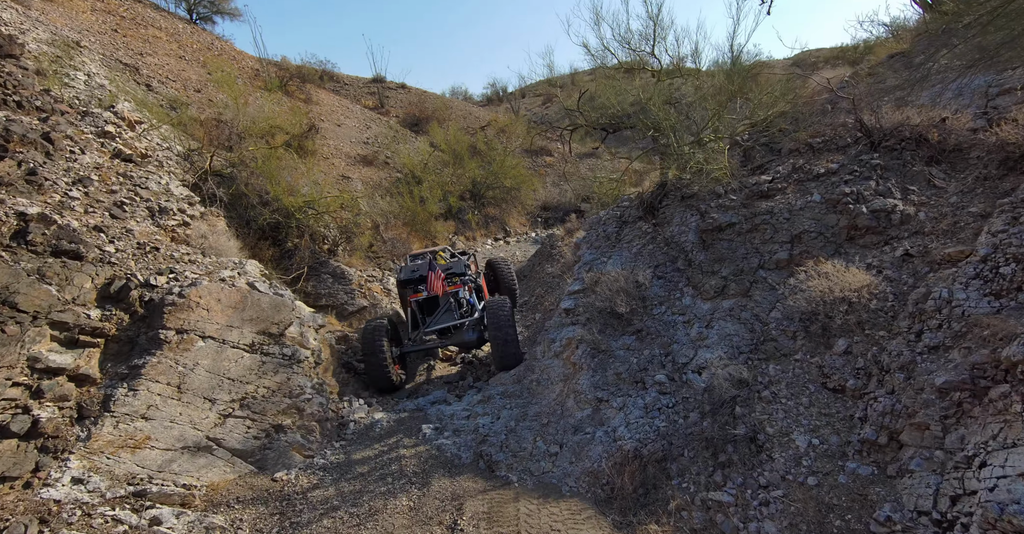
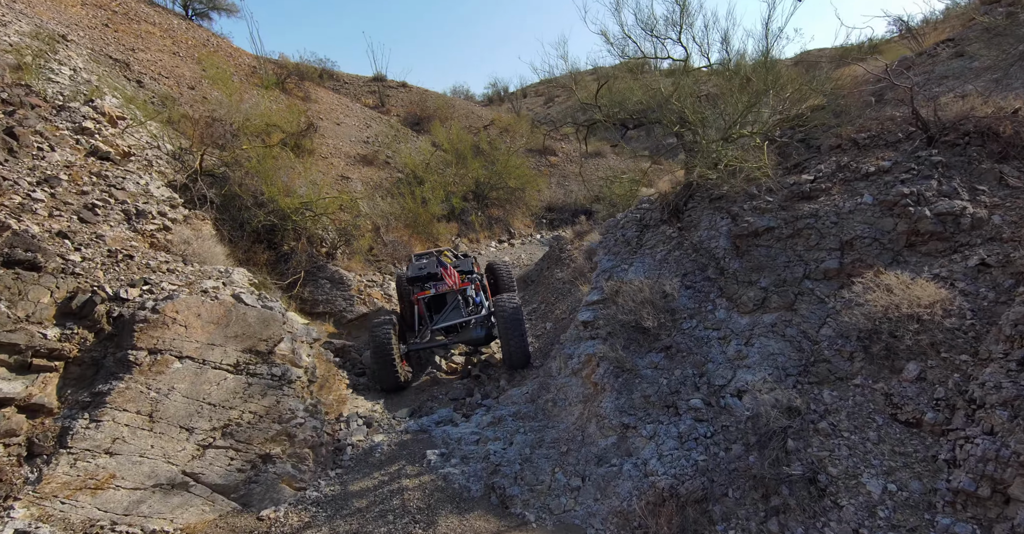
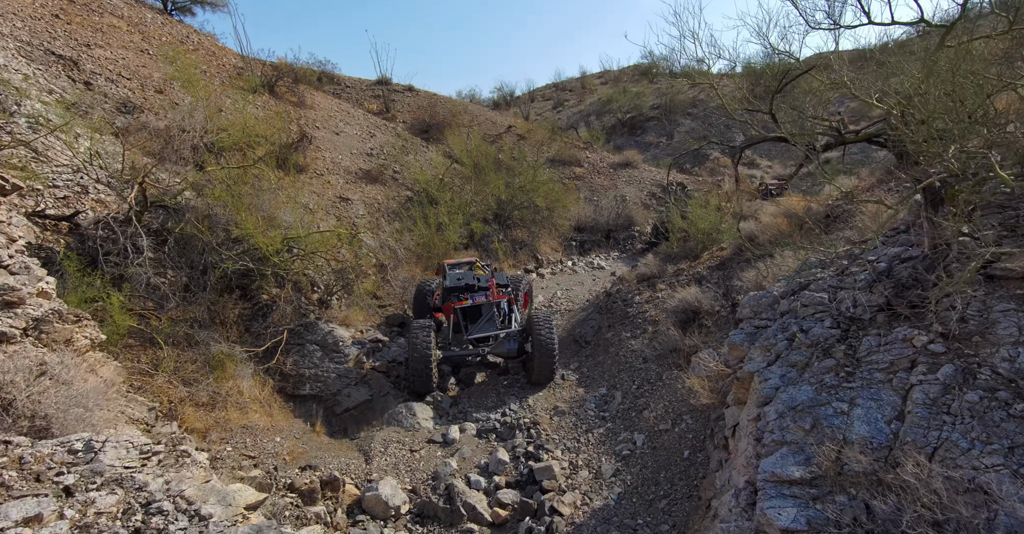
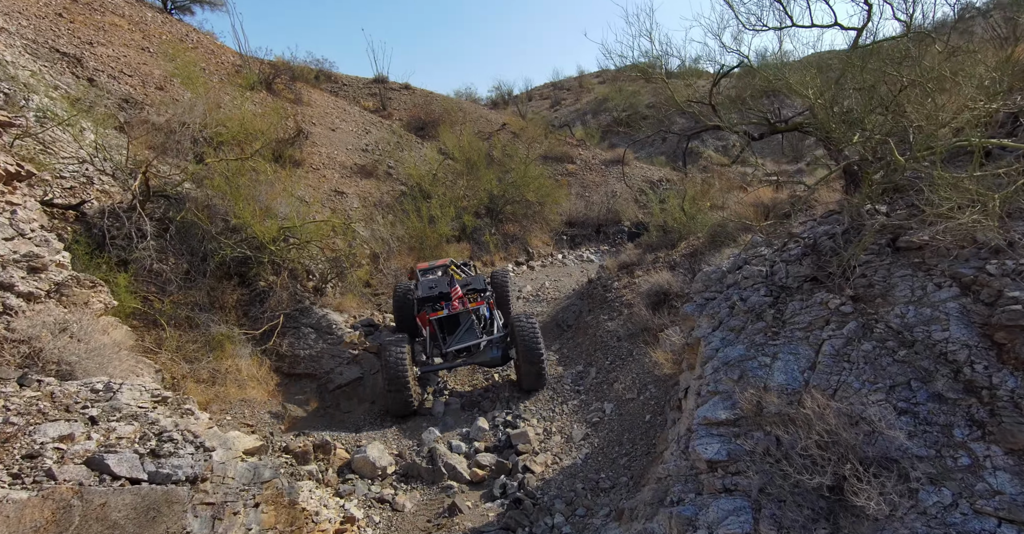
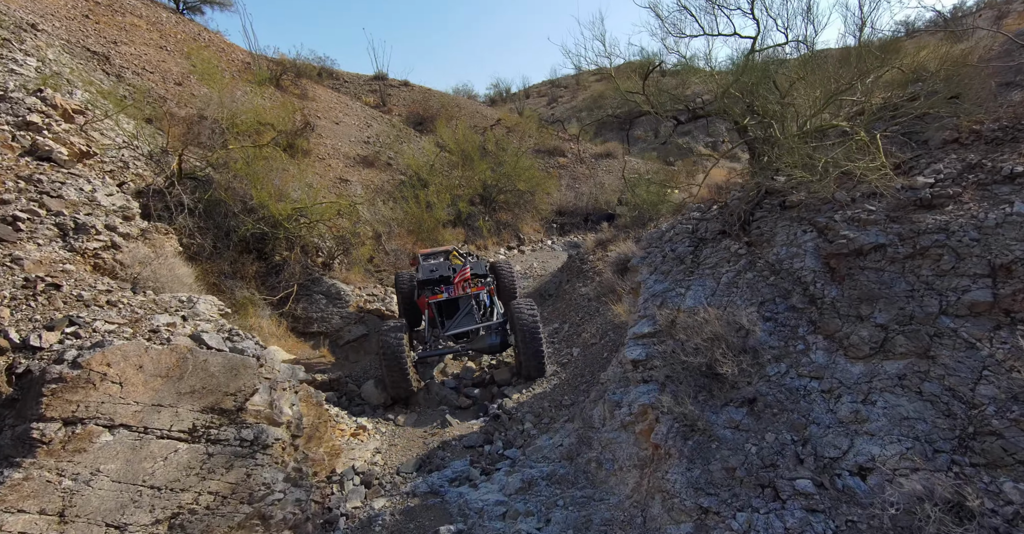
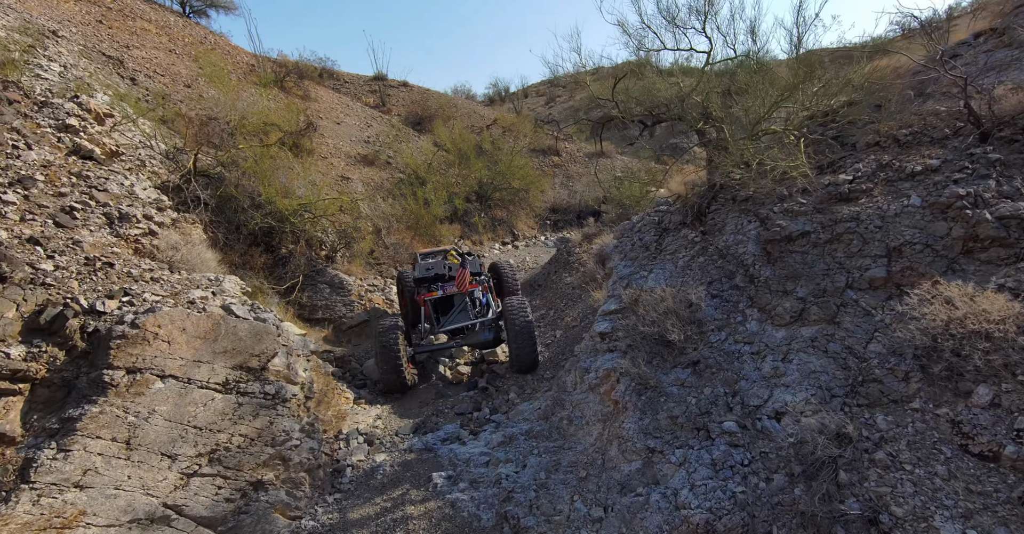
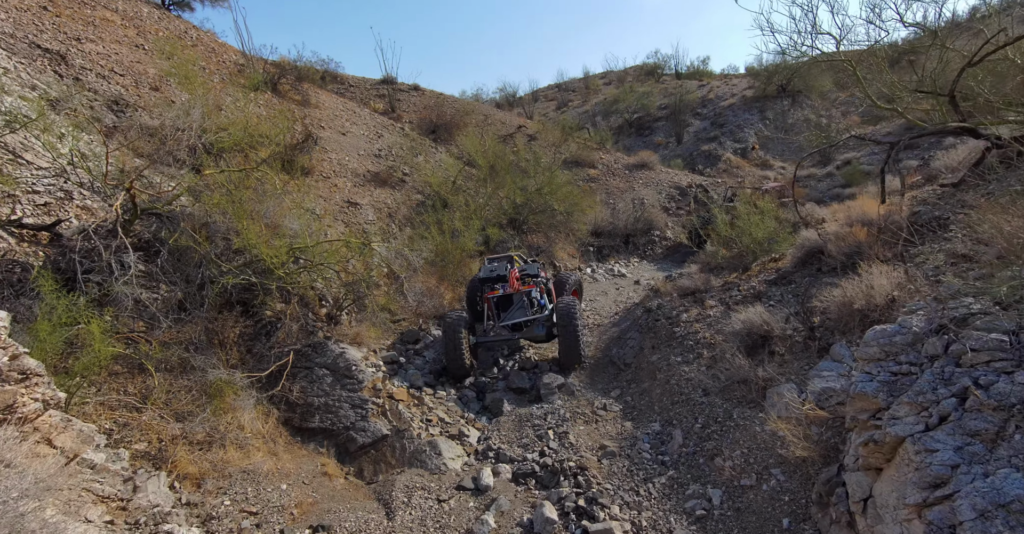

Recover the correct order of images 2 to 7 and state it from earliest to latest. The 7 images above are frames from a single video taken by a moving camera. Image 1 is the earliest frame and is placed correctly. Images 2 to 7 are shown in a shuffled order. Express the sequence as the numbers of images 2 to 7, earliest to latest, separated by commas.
2, 6, 5, 4, 3, 7
